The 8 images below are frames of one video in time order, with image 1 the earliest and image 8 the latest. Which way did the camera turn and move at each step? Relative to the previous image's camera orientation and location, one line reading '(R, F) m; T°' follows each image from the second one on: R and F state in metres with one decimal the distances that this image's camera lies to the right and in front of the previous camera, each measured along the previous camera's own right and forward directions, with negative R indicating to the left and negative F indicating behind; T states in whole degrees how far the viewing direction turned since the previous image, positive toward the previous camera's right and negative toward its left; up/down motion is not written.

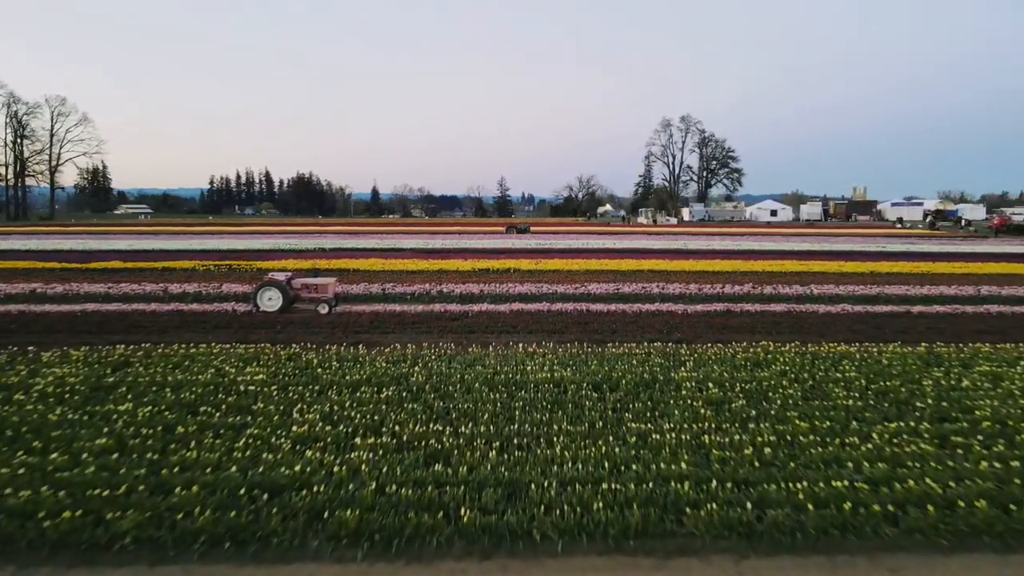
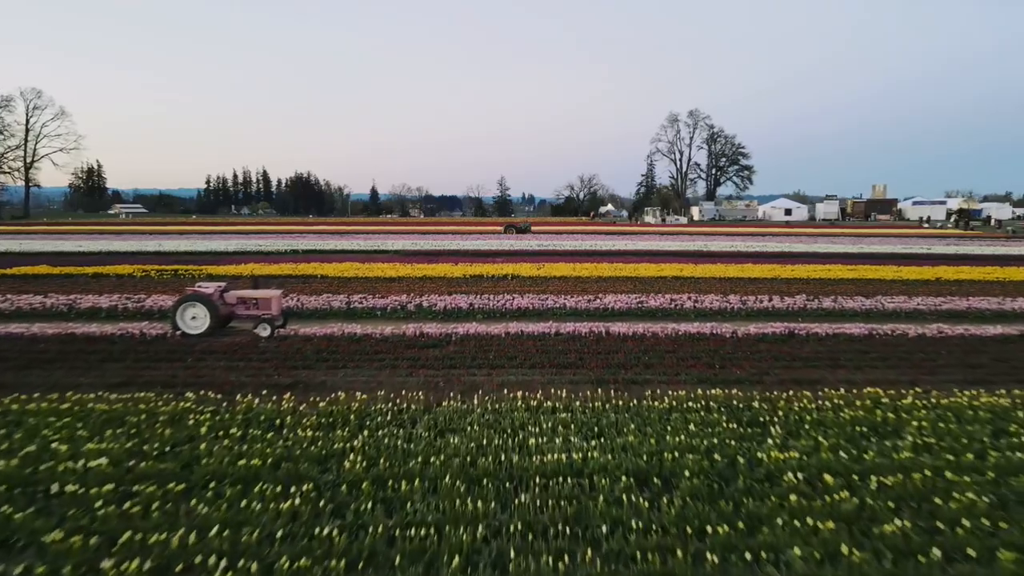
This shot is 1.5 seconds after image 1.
(+0.1, +3.3) m; 0°
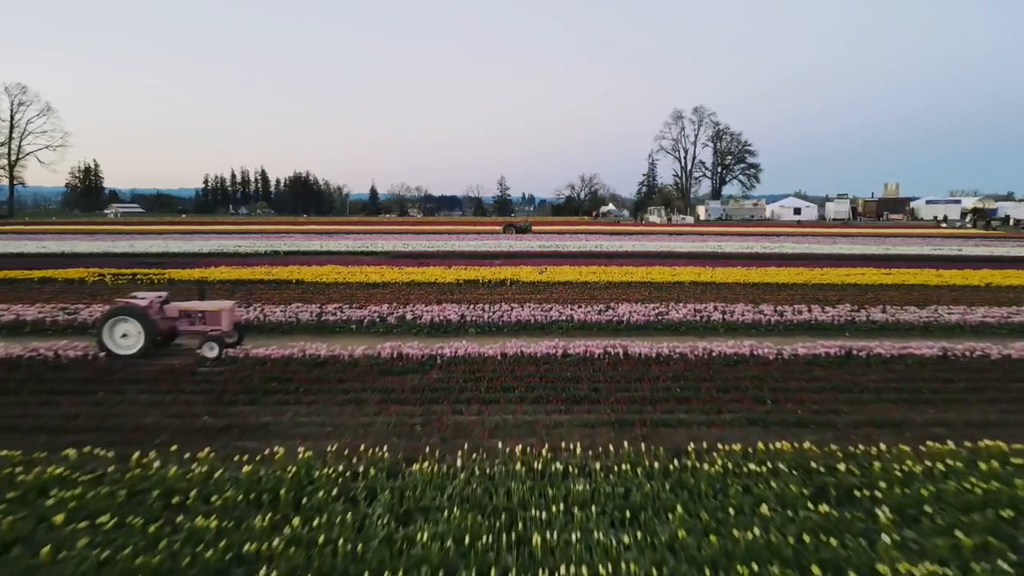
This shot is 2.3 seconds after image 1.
(0.0, +1.9) m; 0°
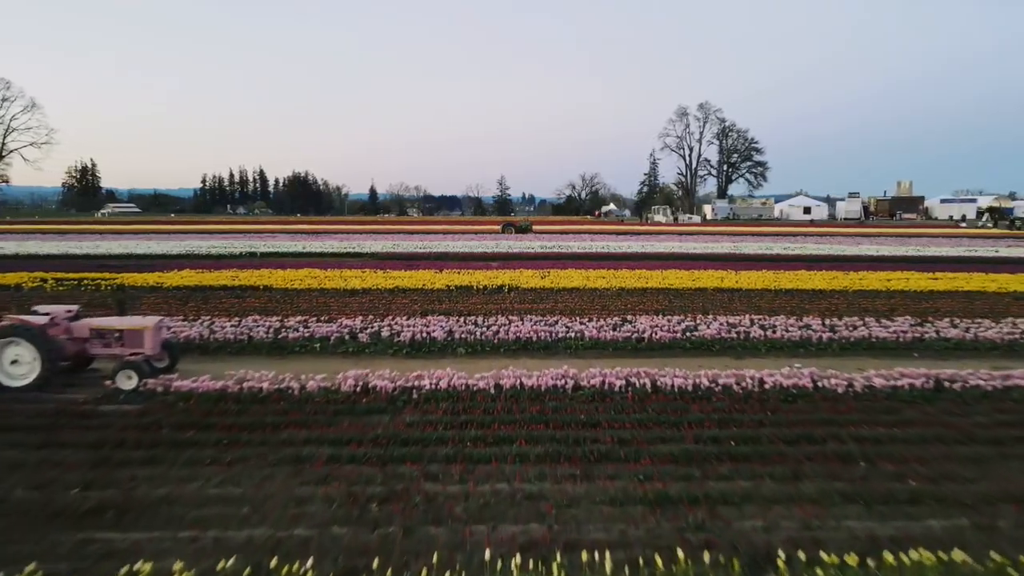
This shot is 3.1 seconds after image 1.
(0.0, +2.0) m; 0°
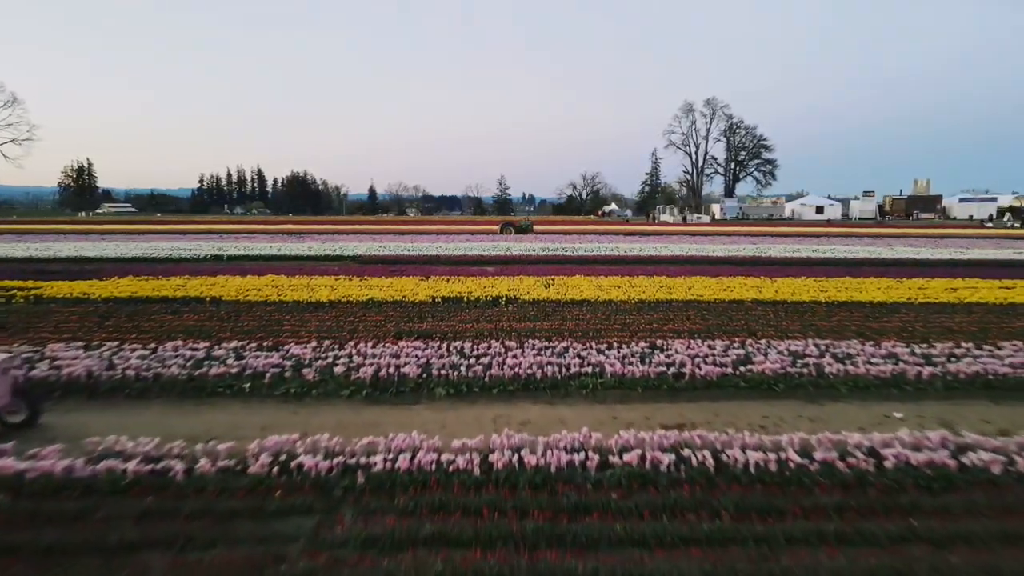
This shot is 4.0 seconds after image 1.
(0.0, +2.3) m; 0°
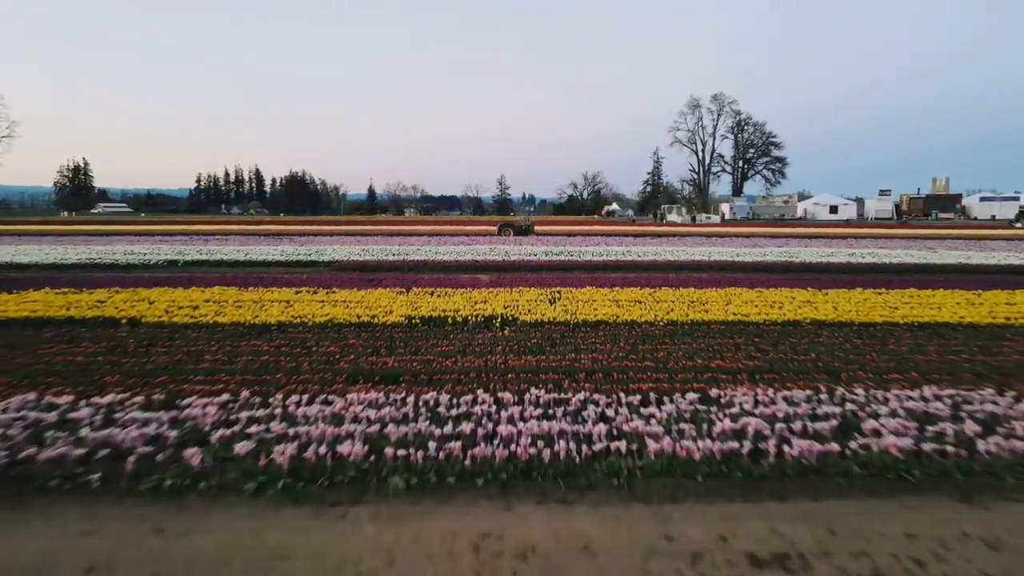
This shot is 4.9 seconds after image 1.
(0.0, +2.4) m; 0°
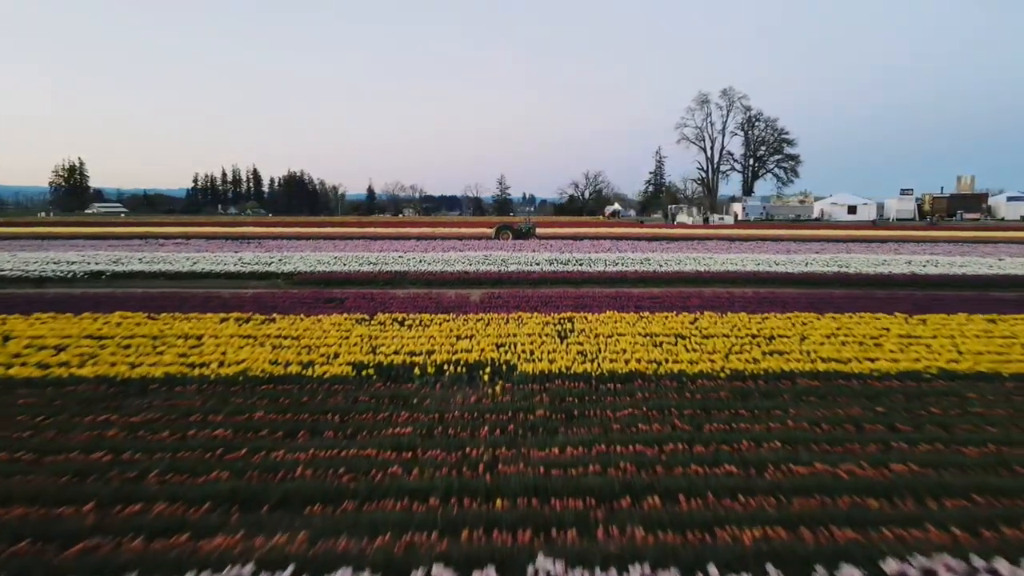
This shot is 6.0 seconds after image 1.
(+0.1, +2.9) m; 0°
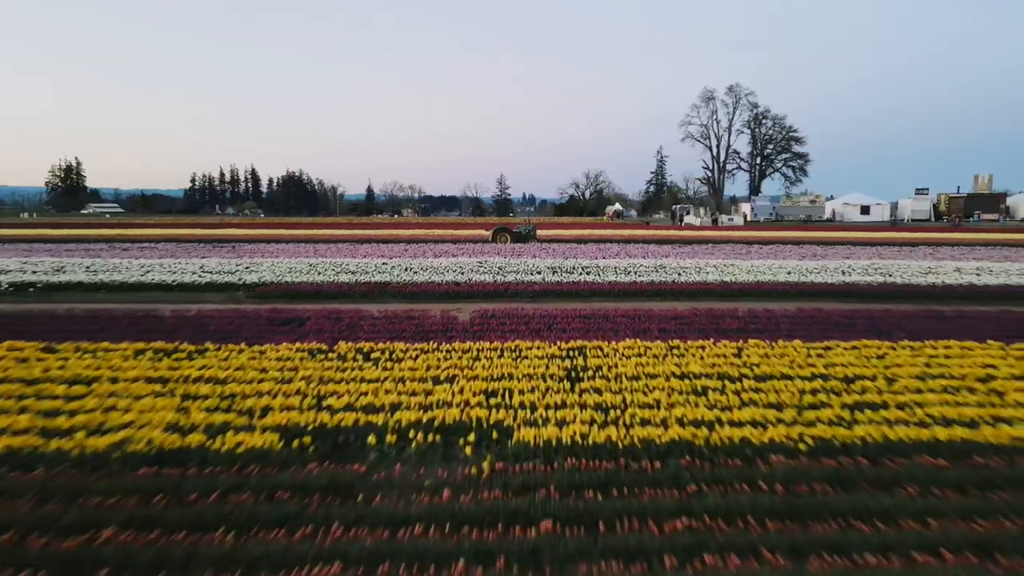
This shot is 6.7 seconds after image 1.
(0.0, +1.9) m; 0°
